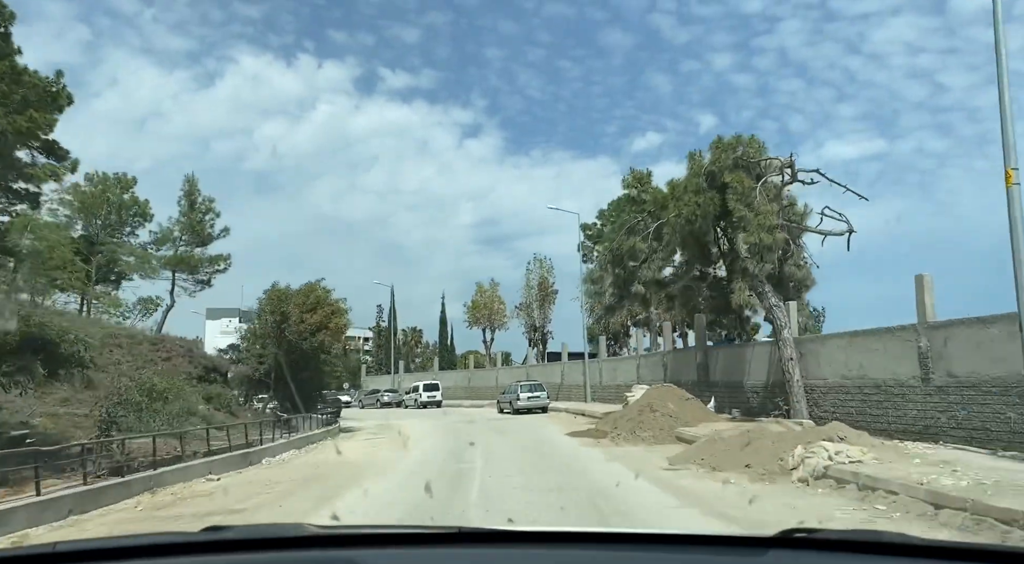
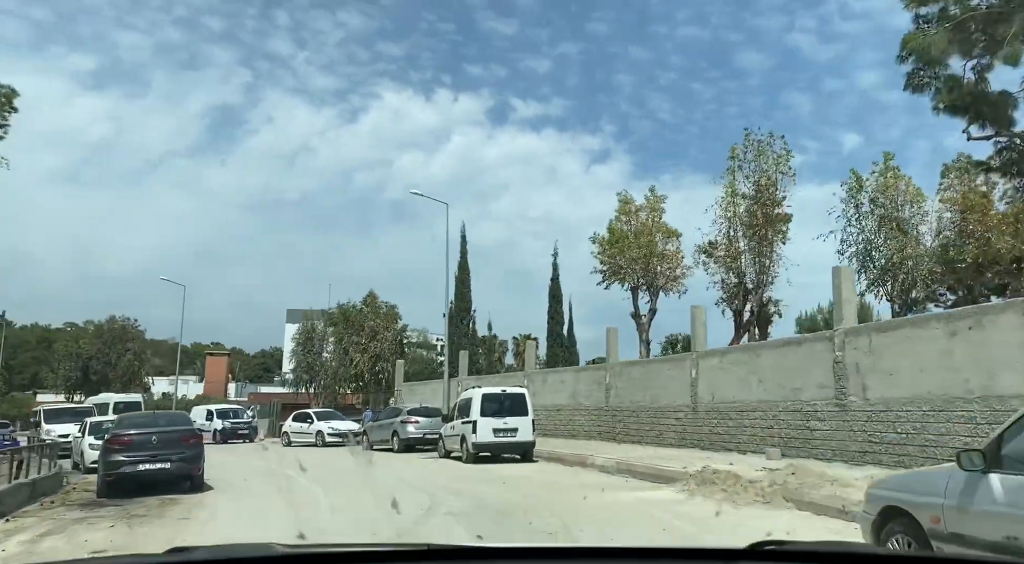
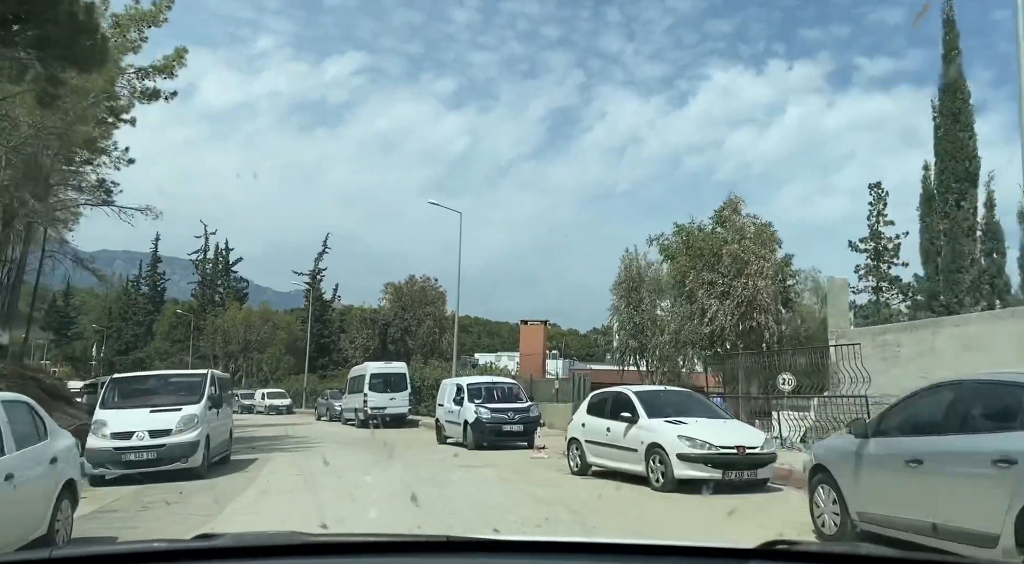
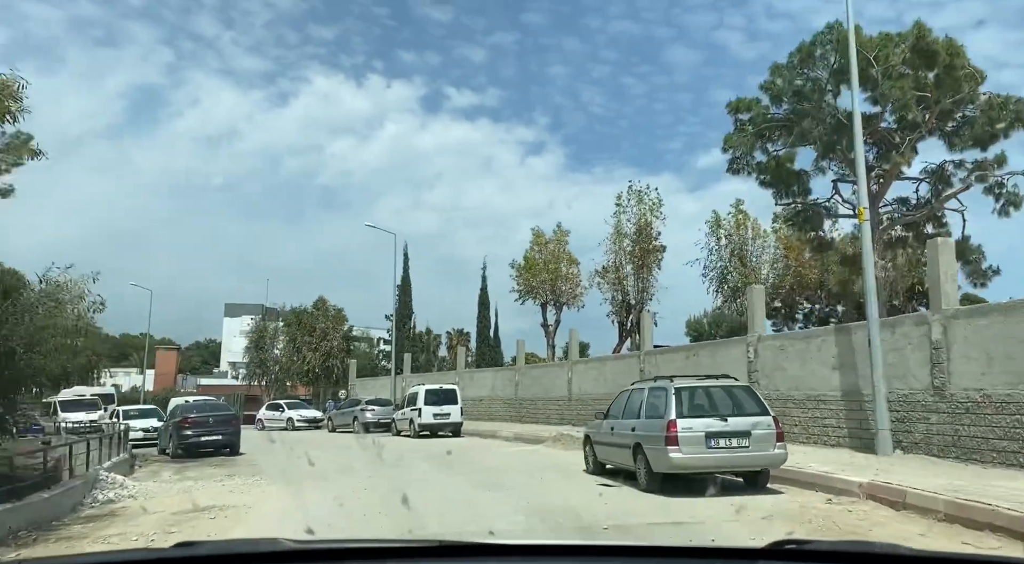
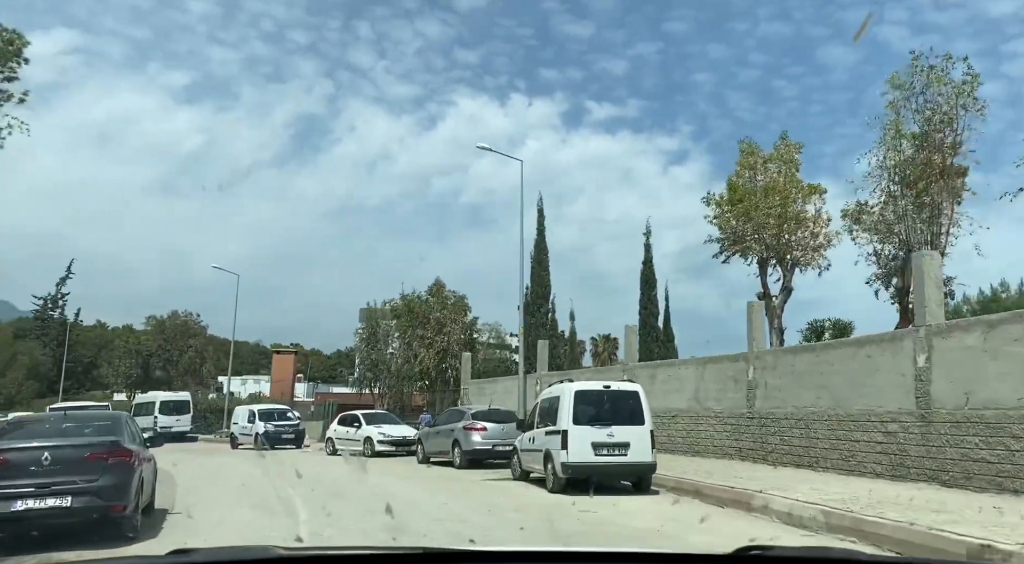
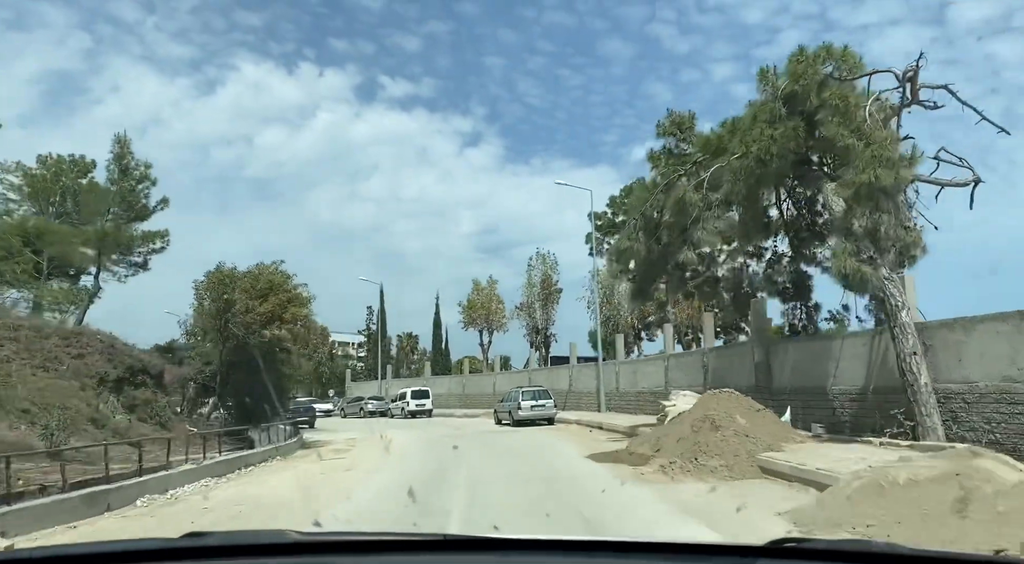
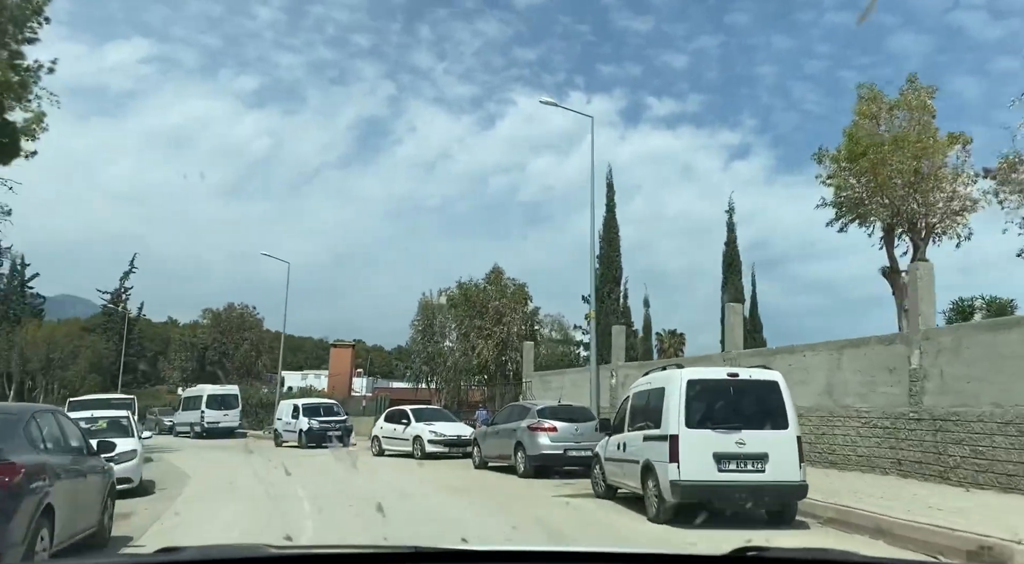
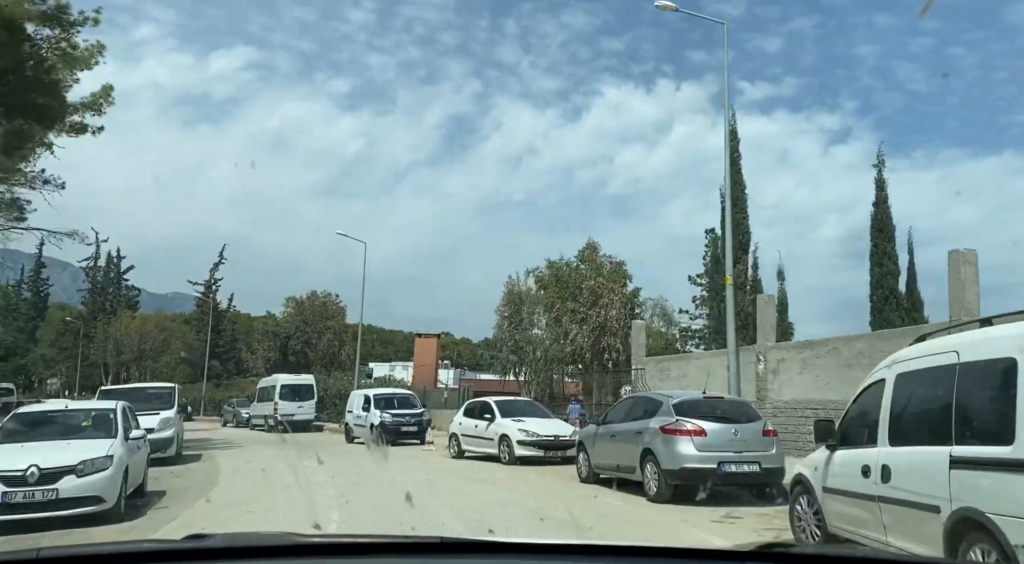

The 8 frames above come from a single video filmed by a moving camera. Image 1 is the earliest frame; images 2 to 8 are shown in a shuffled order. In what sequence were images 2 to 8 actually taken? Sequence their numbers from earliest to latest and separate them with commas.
6, 4, 2, 5, 7, 8, 3
